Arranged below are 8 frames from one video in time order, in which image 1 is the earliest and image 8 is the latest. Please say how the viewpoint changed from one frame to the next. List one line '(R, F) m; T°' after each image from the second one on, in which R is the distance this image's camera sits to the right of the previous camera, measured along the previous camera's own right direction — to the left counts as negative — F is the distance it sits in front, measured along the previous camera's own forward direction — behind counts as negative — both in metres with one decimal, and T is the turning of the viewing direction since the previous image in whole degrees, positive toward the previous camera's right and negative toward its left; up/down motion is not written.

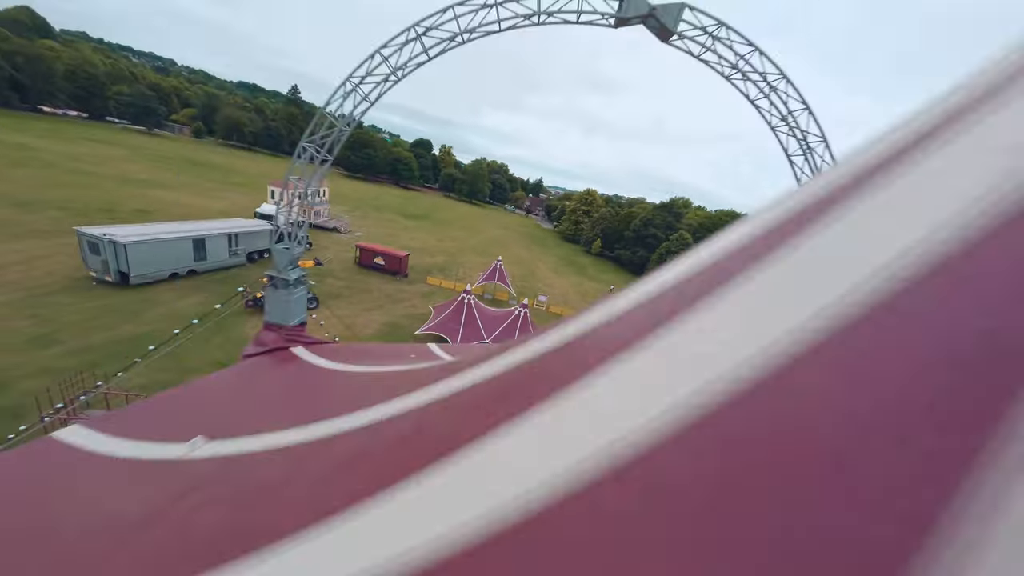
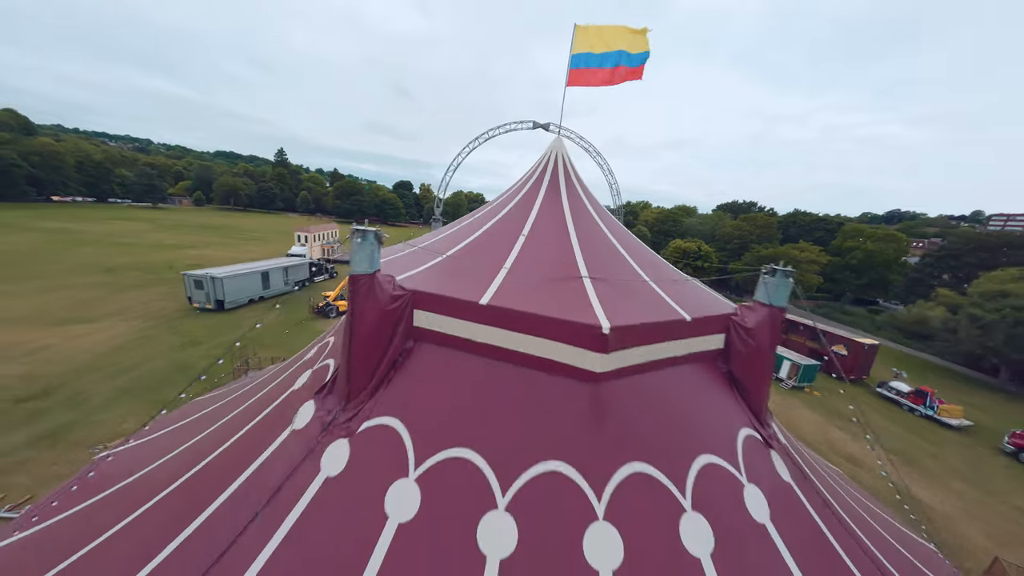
(-0.4, -5.6) m; +2°
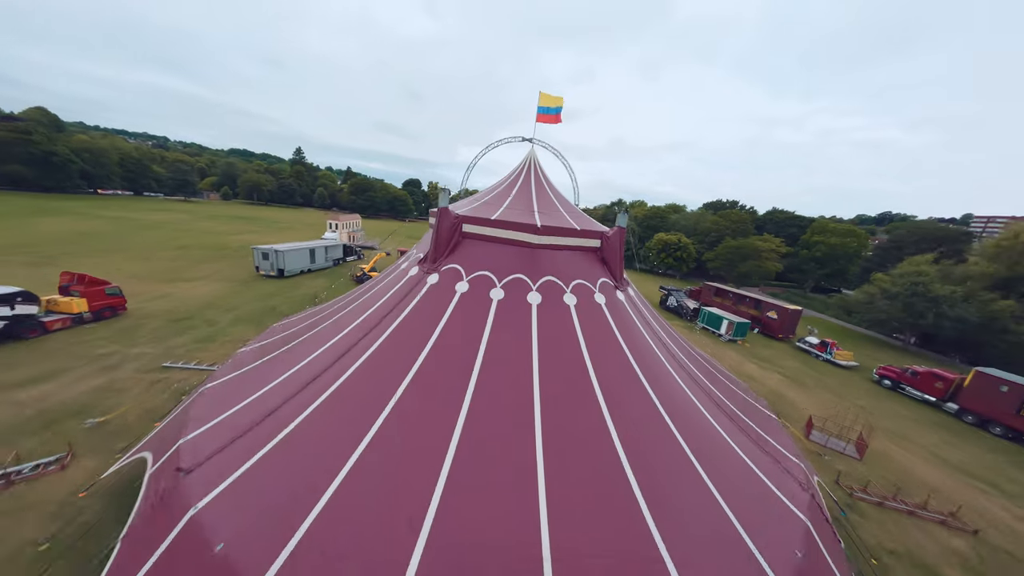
(+0.2, -5.1) m; 0°
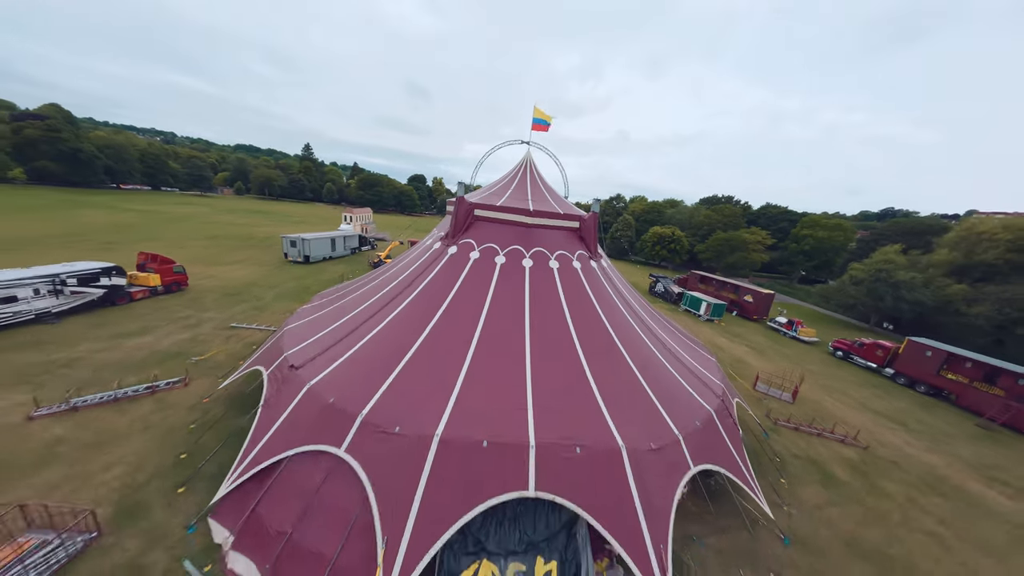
(+0.1, -2.9) m; 0°
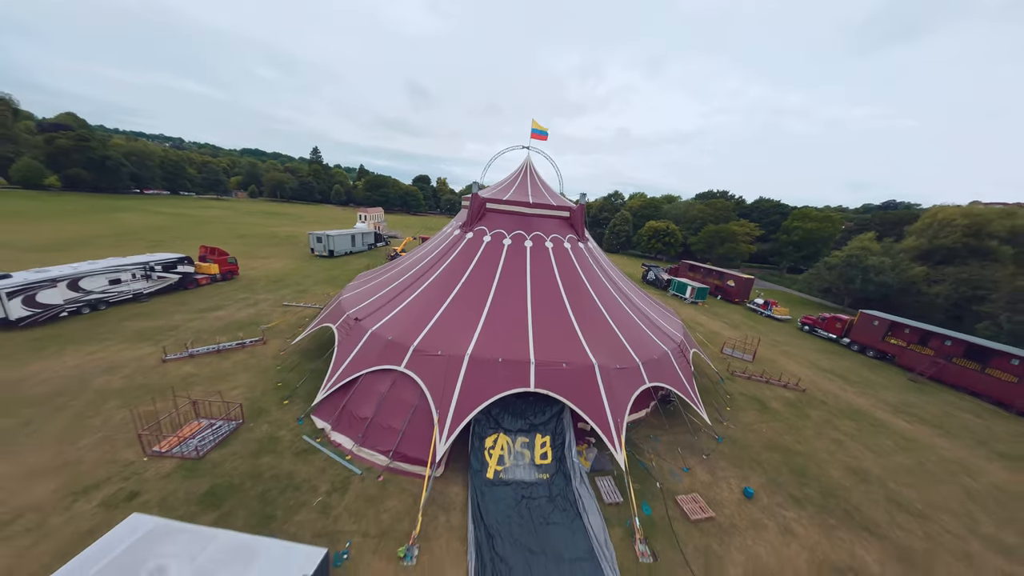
(0.0, -3.0) m; 0°
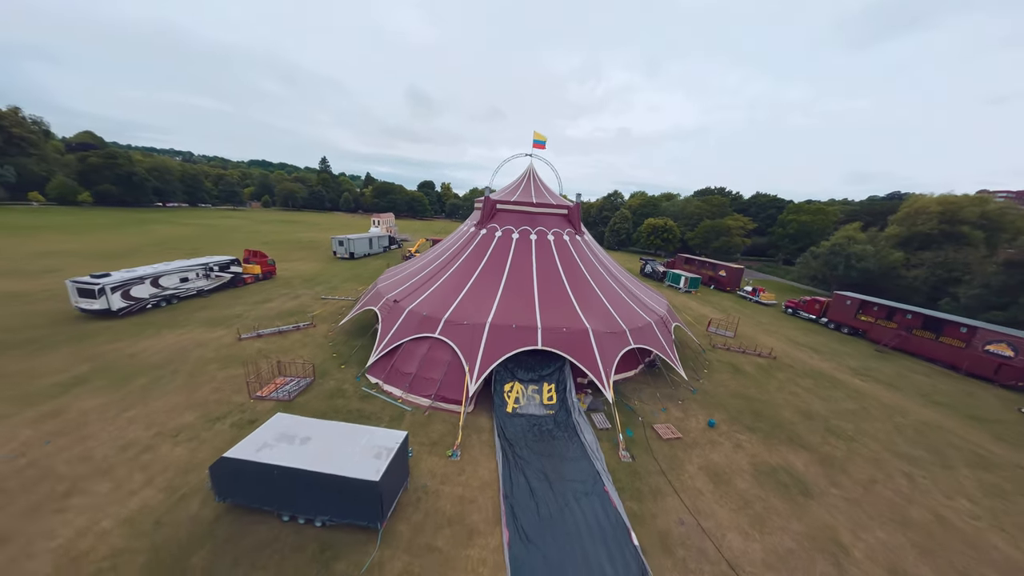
(-0.1, -2.5) m; -1°
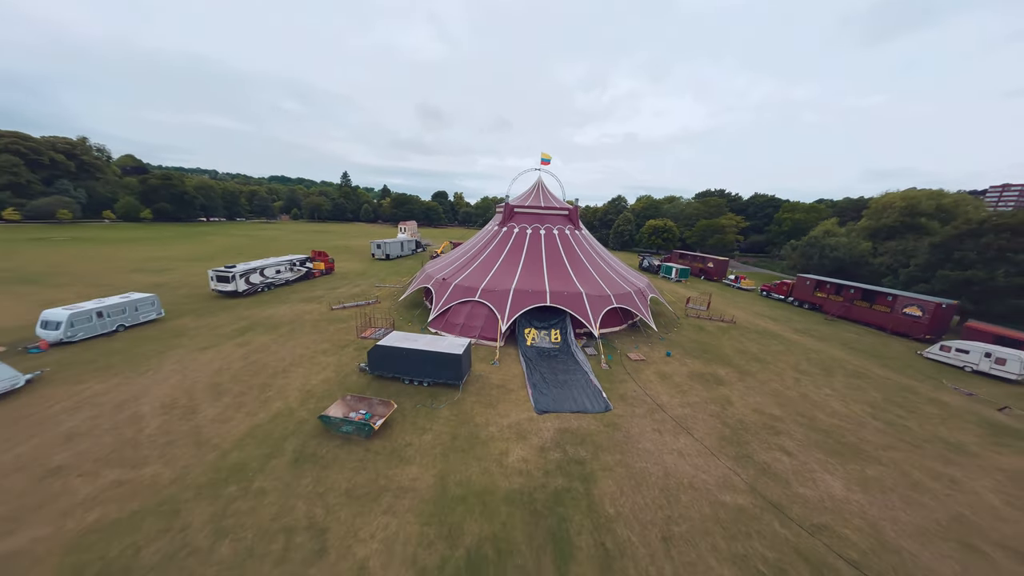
(-0.1, -5.2) m; -1°
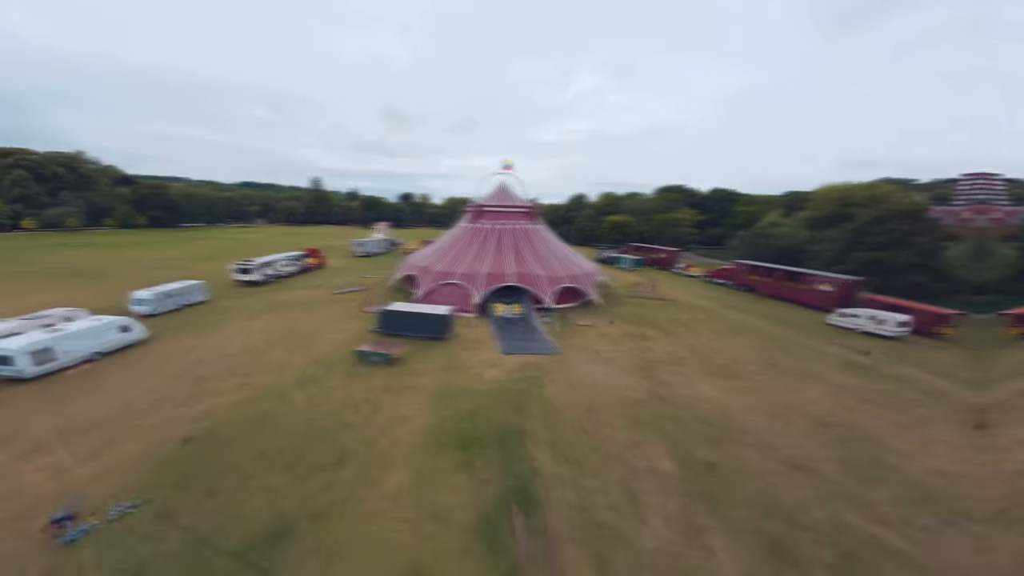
(+0.1, -4.1) m; +2°
